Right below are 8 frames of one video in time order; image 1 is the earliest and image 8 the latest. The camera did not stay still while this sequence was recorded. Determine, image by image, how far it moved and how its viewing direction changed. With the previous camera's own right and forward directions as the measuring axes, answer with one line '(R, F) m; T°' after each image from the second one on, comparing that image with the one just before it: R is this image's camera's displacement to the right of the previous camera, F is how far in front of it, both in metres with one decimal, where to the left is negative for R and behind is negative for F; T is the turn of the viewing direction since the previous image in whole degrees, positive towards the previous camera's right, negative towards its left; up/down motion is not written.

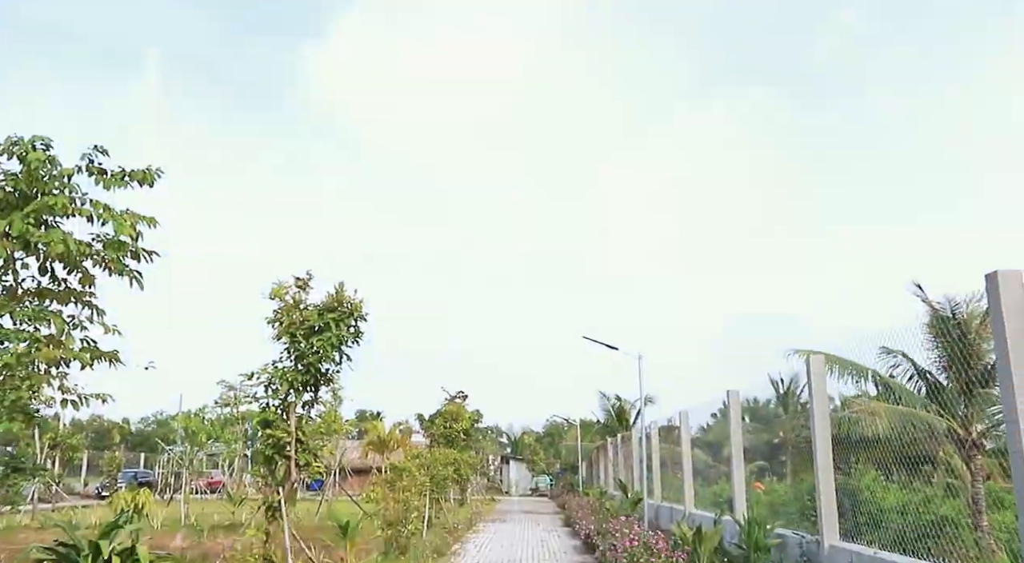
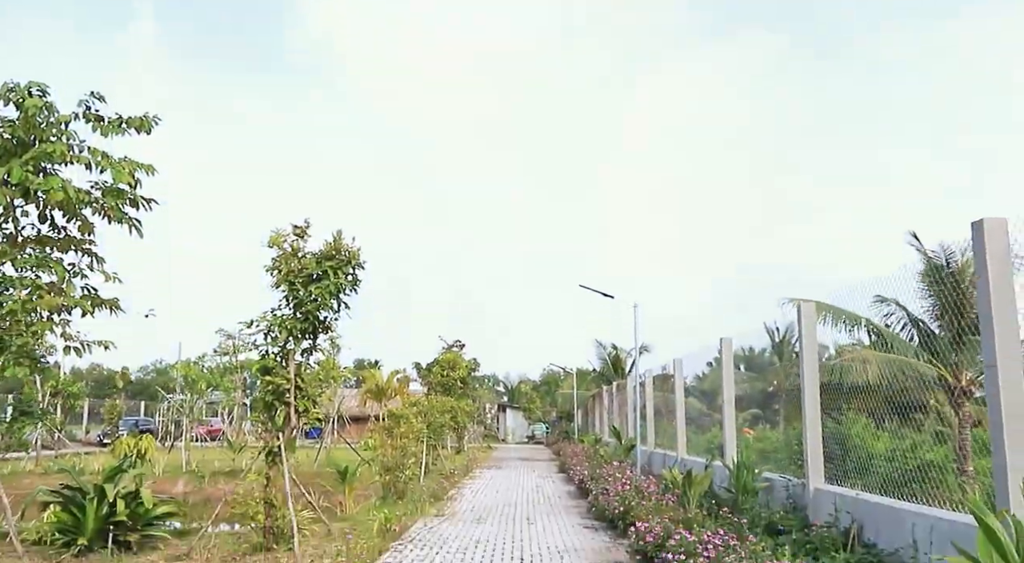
(0.0, 0.0) m; 0°
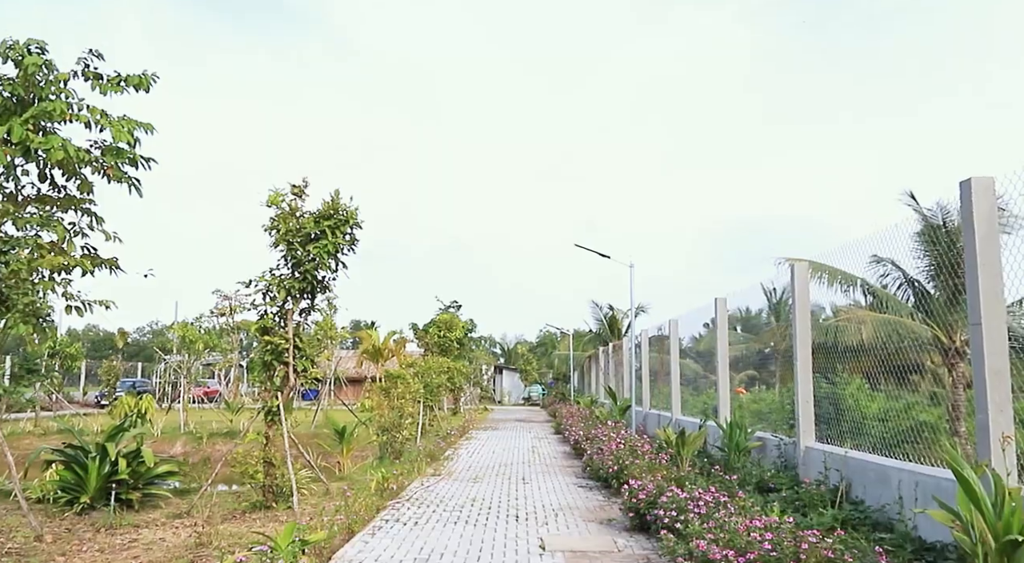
(0.0, 0.0) m; 0°
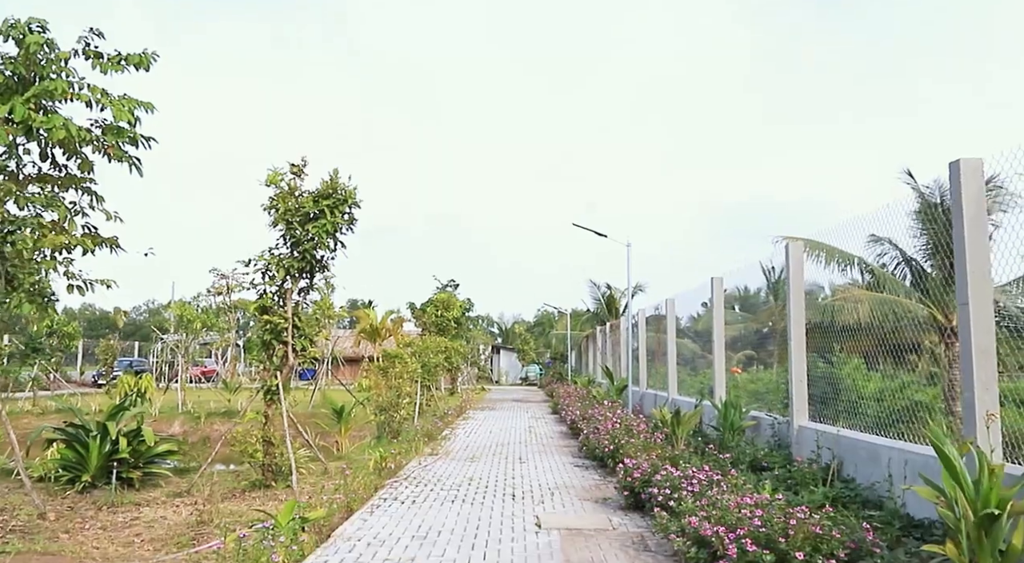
(0.0, 0.0) m; 0°
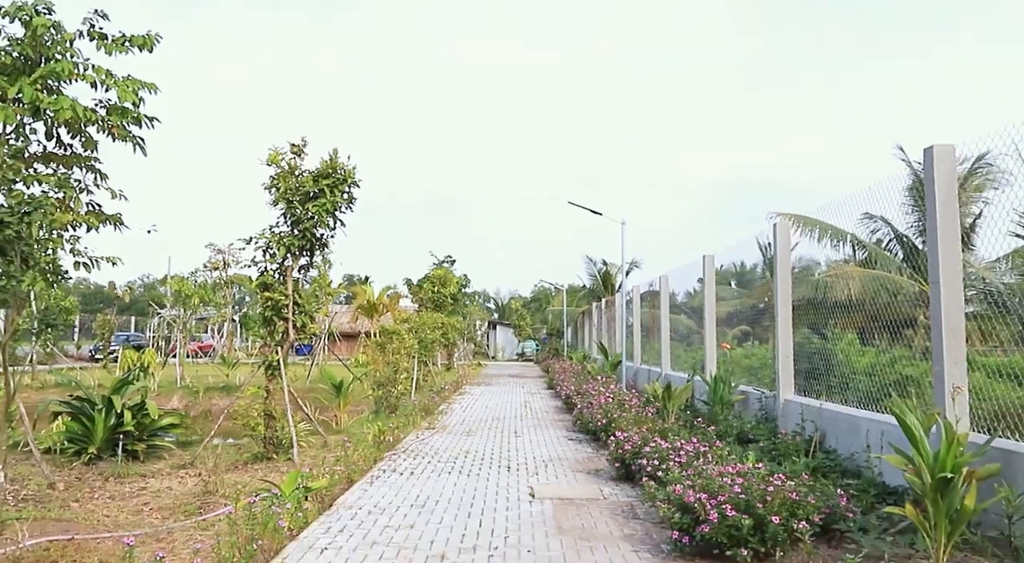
(0.0, -0.2) m; 0°
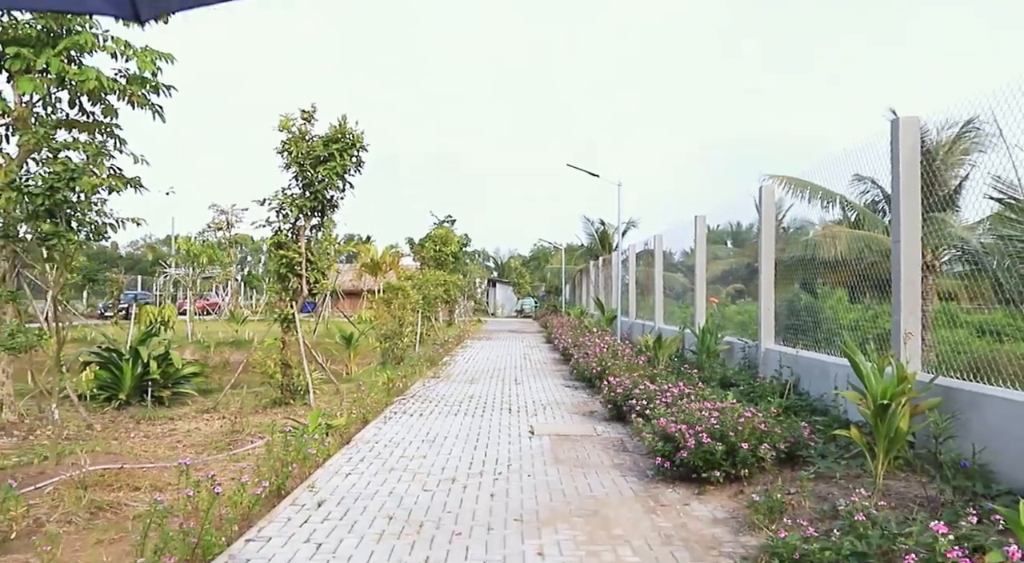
(0.0, -0.6) m; 0°
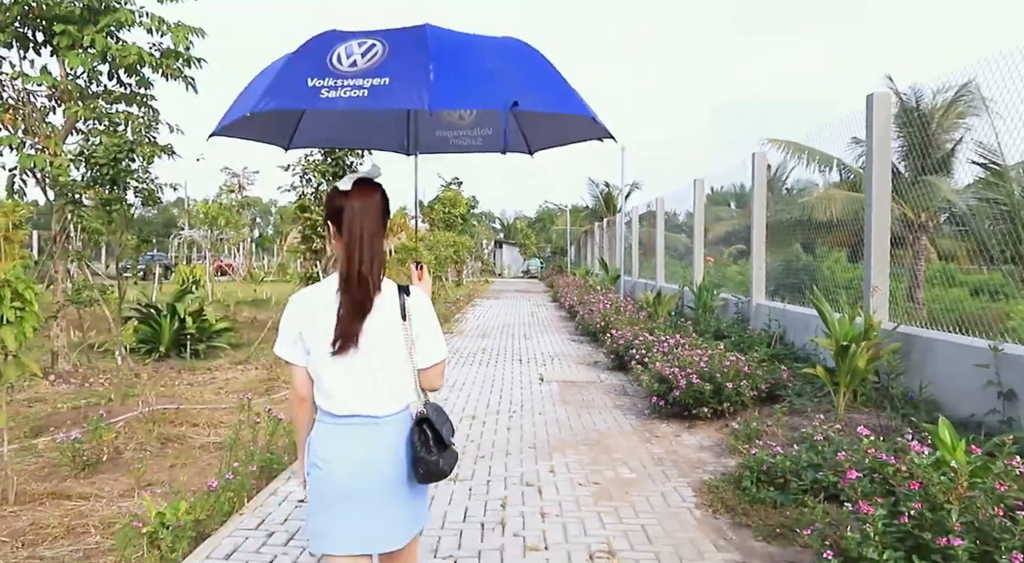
(-0.1, -0.7) m; 0°
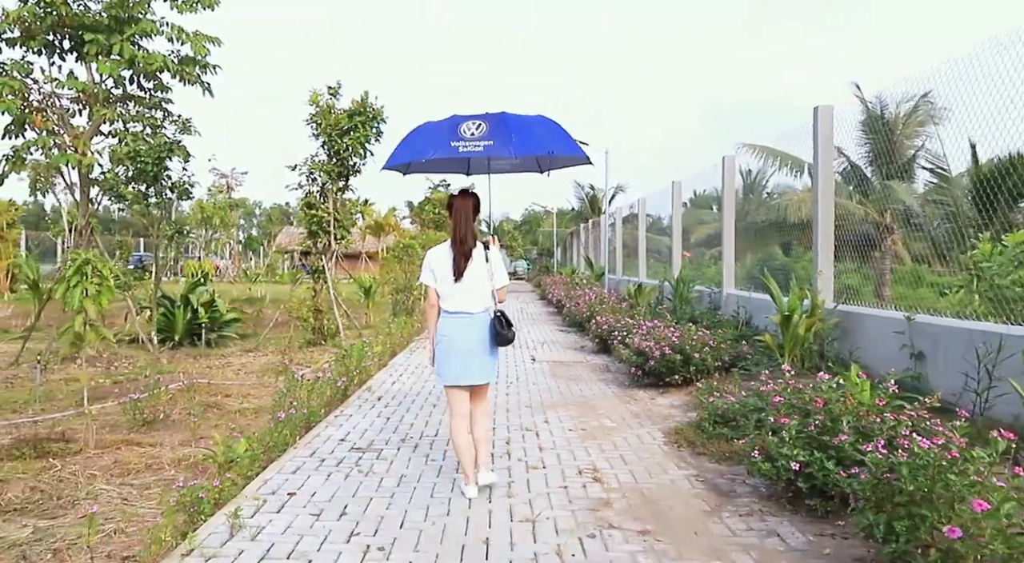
(-0.1, -1.0) m; +1°
